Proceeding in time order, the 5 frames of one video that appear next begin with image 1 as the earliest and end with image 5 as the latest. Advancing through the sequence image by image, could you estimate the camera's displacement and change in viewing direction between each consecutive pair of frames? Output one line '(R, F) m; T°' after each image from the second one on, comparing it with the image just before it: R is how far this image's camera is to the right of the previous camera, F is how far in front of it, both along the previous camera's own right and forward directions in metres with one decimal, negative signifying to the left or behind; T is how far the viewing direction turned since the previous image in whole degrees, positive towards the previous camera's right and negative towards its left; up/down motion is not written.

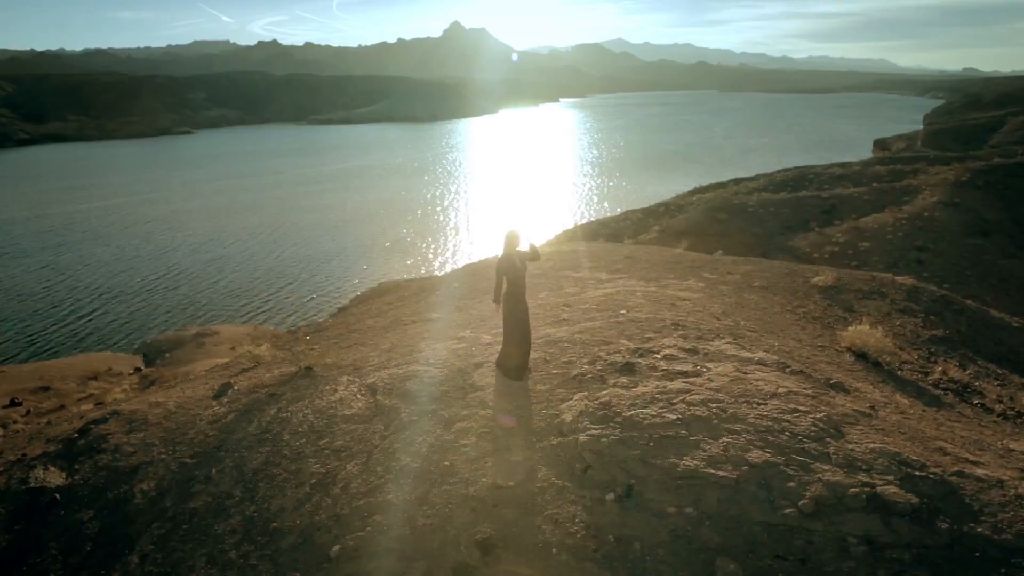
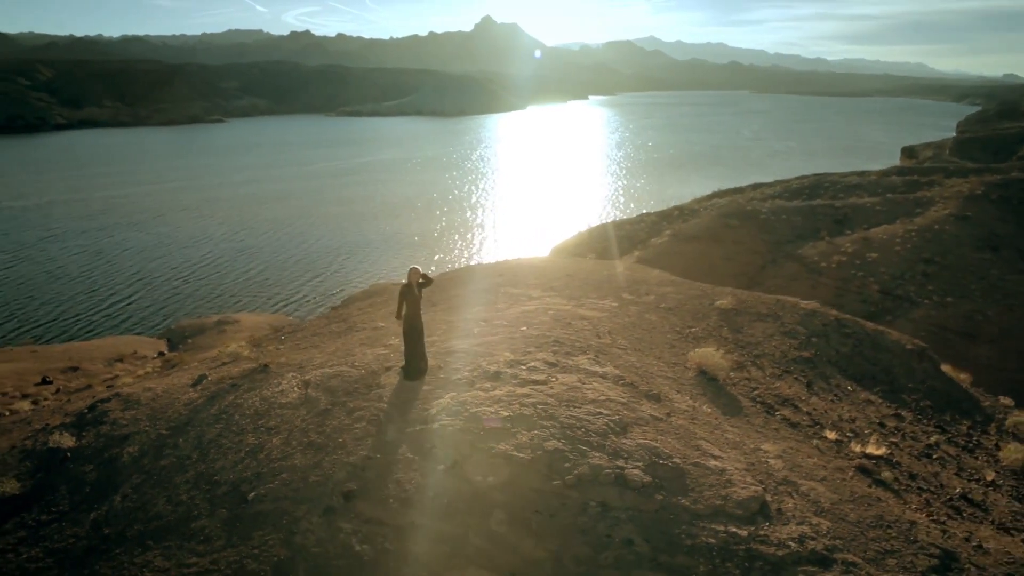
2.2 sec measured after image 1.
(+1.4, -1.9) m; -2°
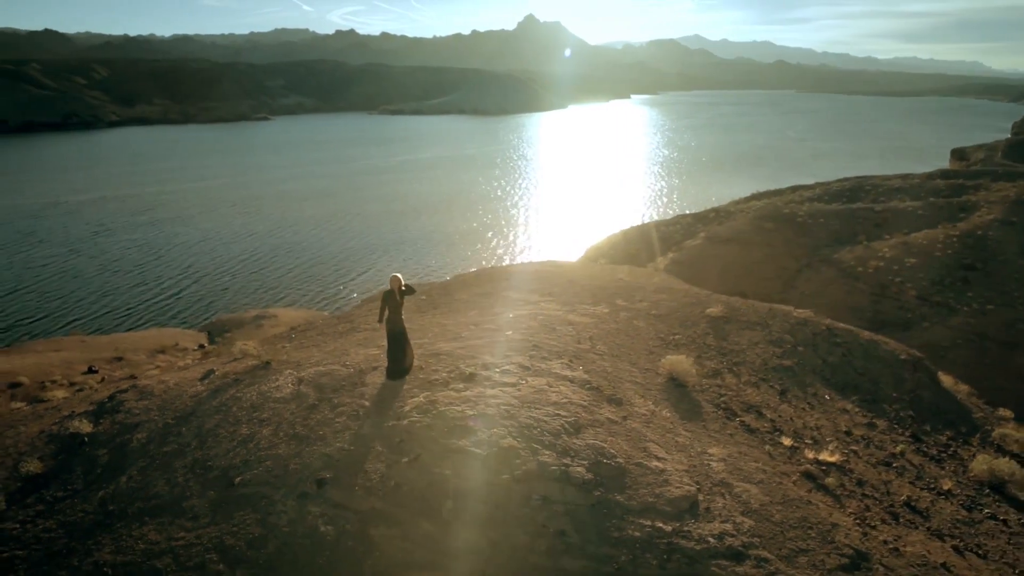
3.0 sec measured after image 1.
(+0.7, -0.6) m; -3°
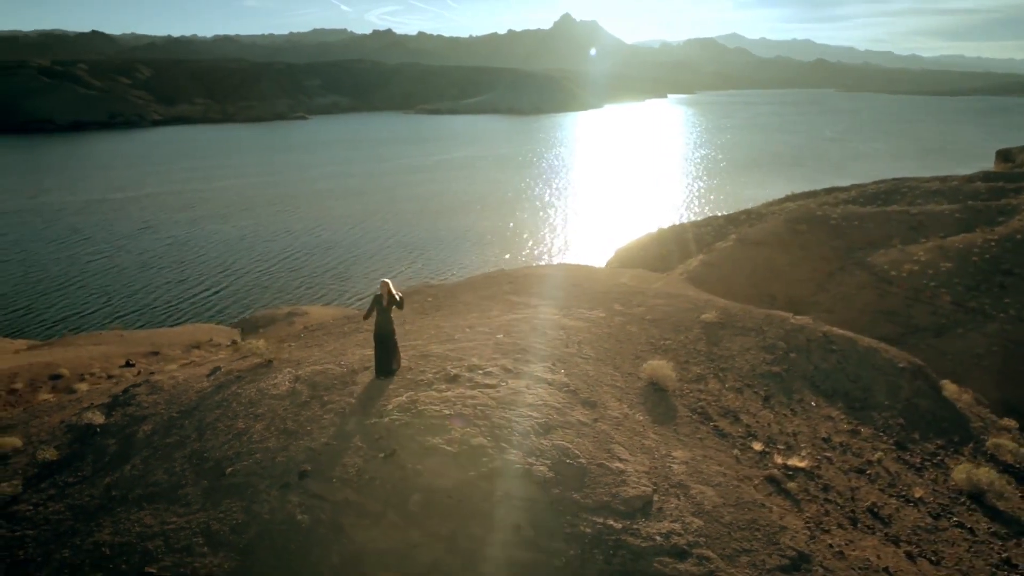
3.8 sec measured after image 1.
(+0.6, -0.4) m; -3°
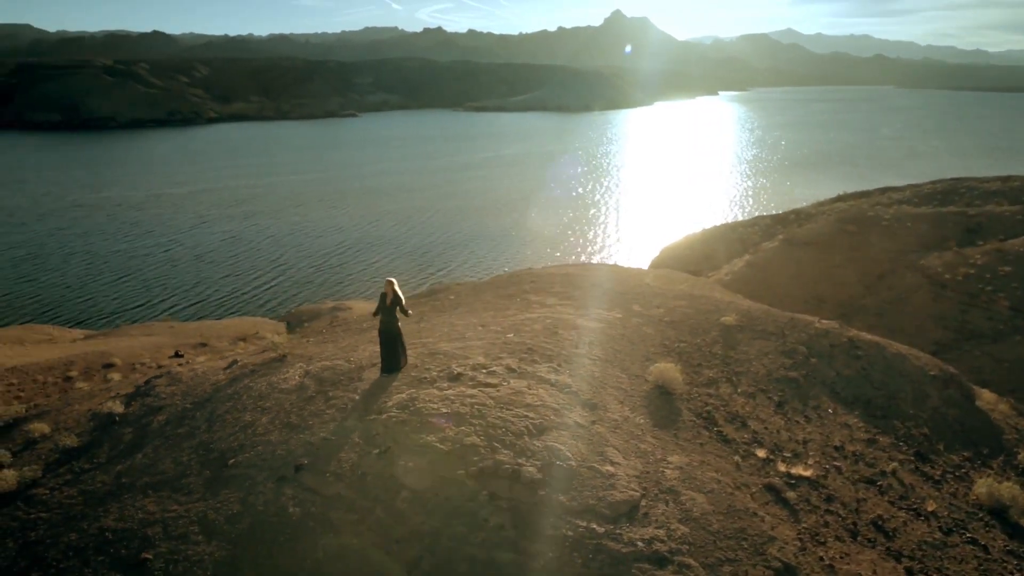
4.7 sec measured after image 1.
(+0.5, 0.0) m; -4°
